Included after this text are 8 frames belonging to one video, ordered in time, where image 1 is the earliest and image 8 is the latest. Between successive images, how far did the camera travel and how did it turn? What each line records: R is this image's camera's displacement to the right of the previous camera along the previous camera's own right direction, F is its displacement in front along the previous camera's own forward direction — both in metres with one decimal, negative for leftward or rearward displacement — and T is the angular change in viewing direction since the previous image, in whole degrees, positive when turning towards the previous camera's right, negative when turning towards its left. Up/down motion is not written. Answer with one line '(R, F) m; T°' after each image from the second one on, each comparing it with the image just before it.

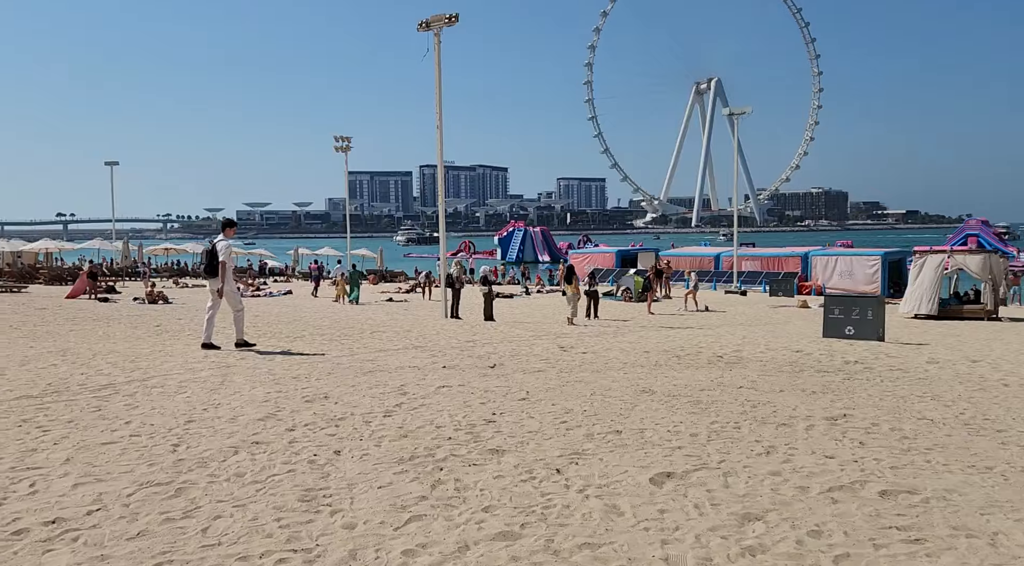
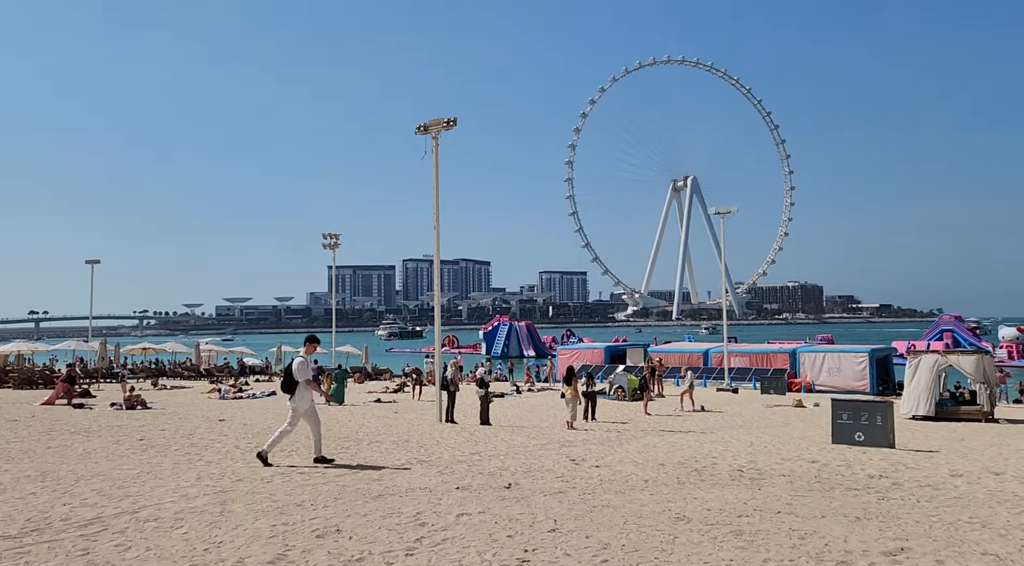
(-0.4, +0.4) m; +1°
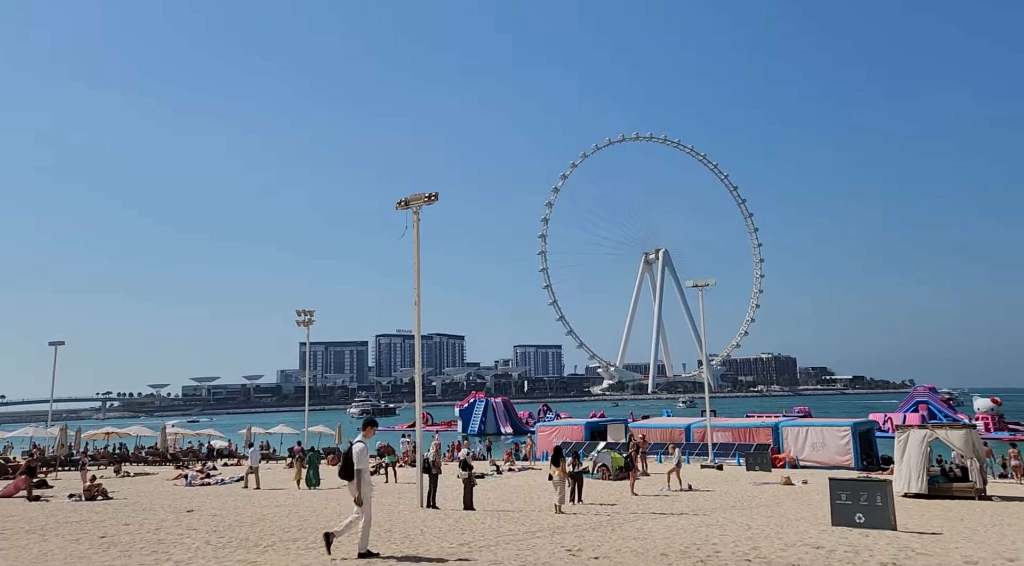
(-0.2, +0.4) m; +2°
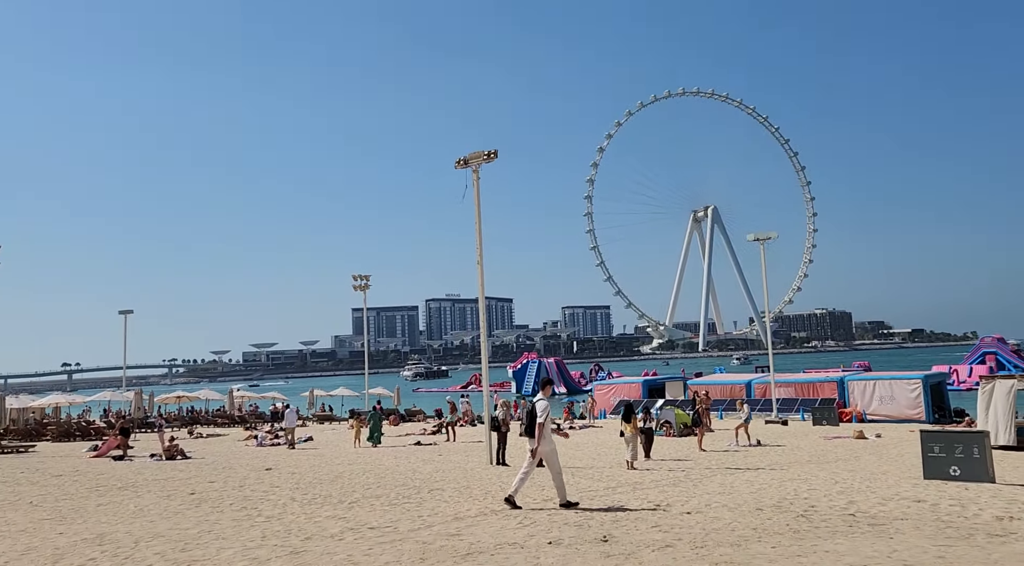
(-0.4, +0.3) m; -3°
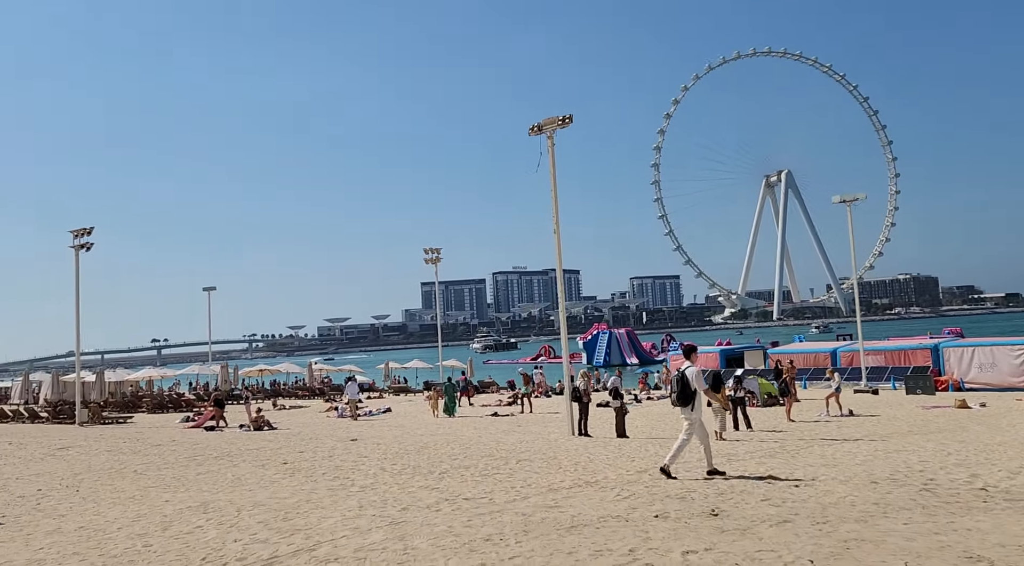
(-0.3, +0.4) m; -4°
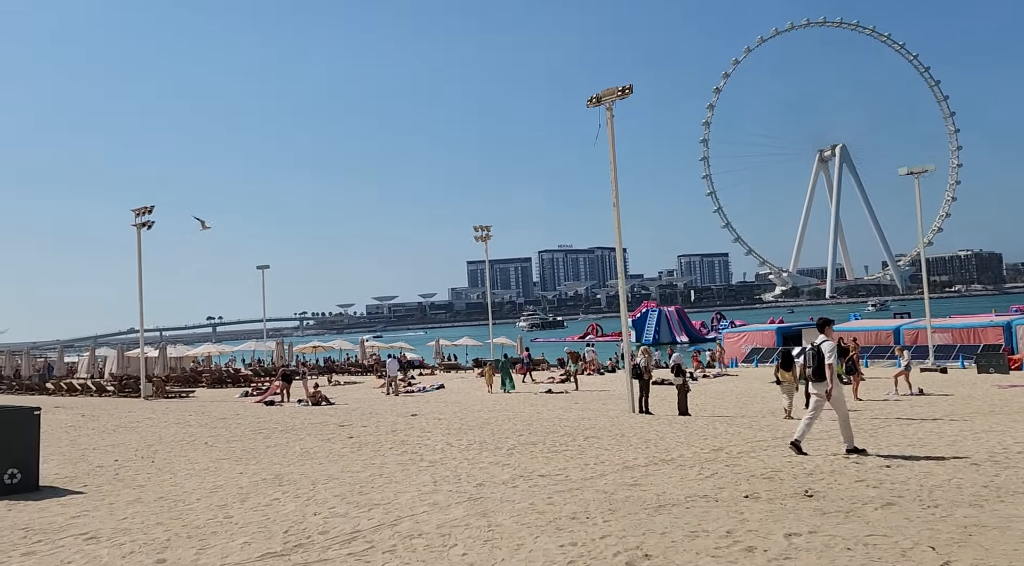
(-0.3, +0.3) m; -3°
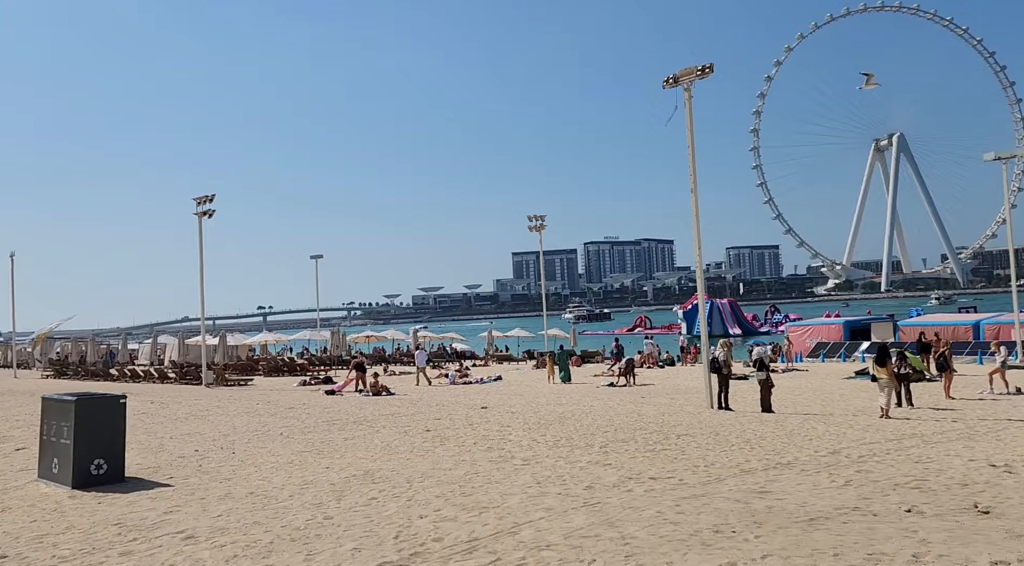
(-0.6, +0.8) m; -3°
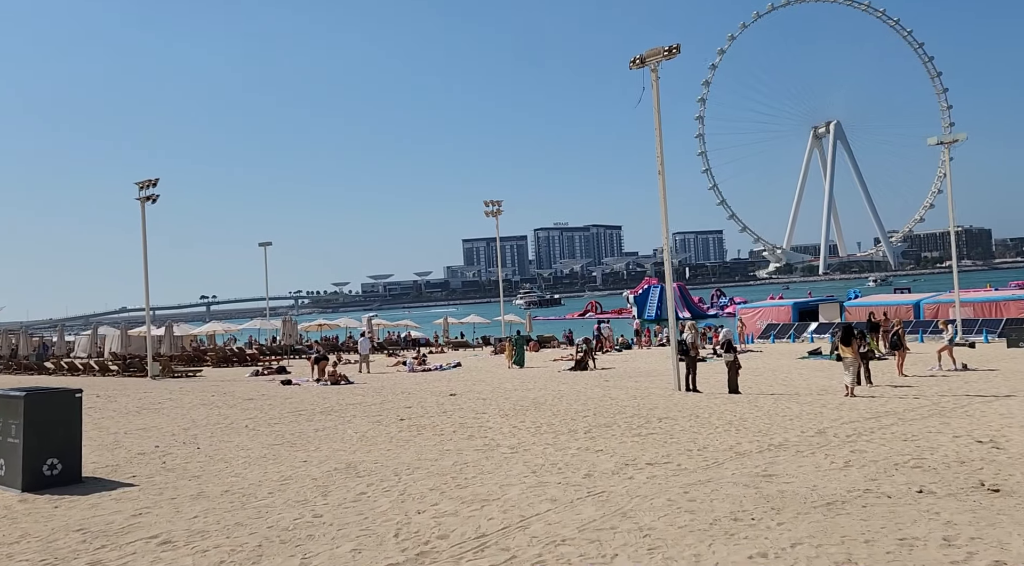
(-0.4, +0.4) m; +3°
